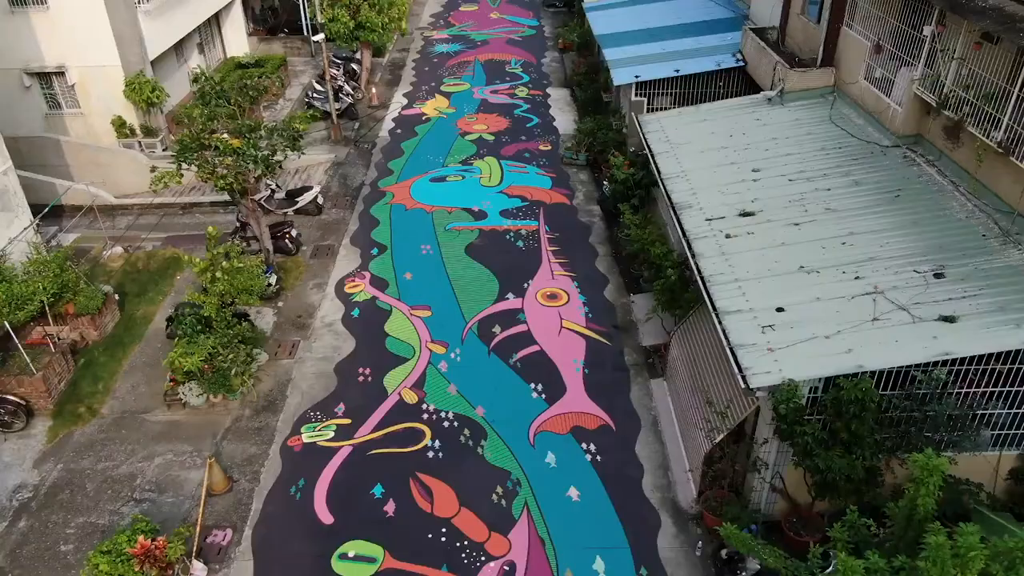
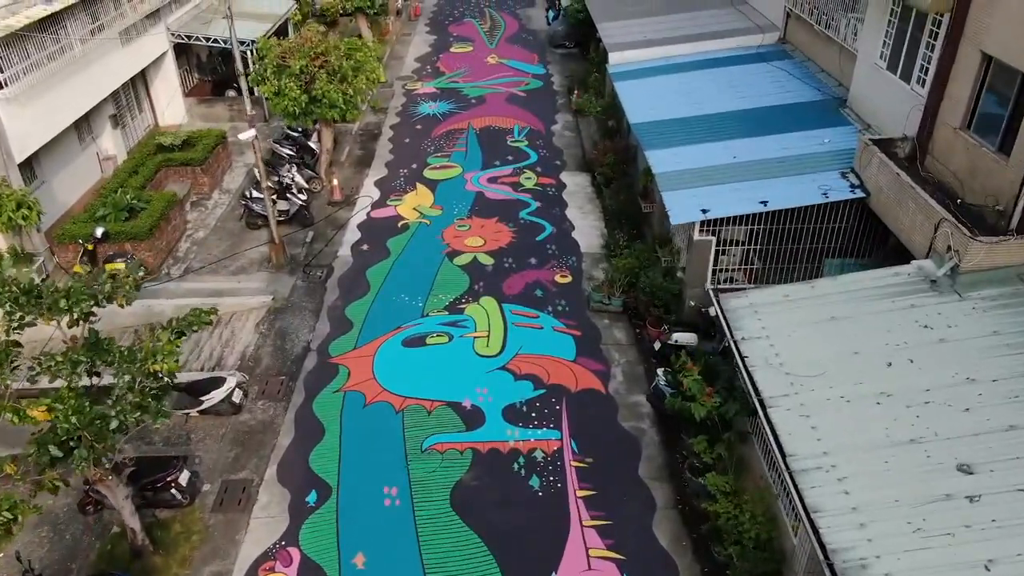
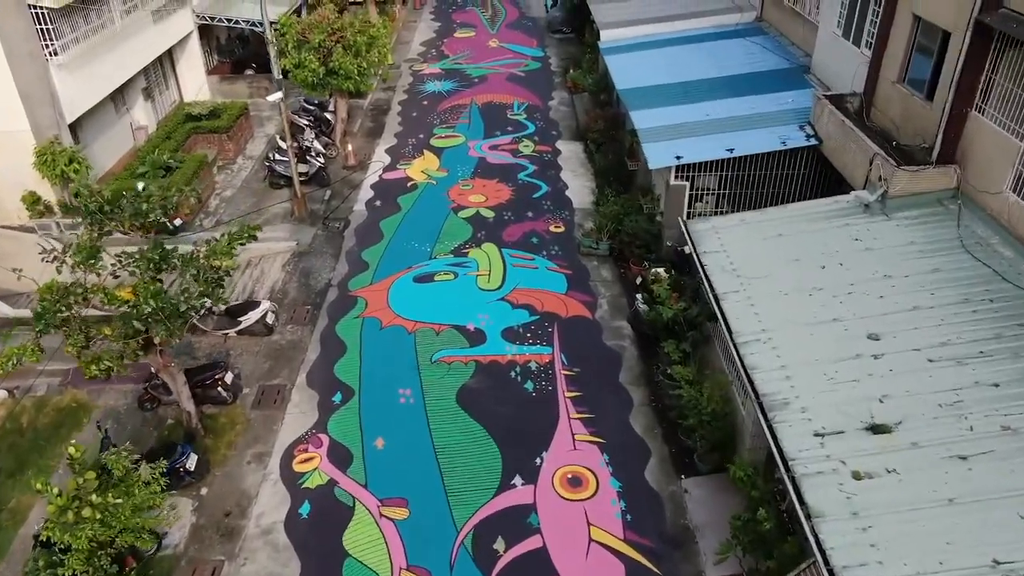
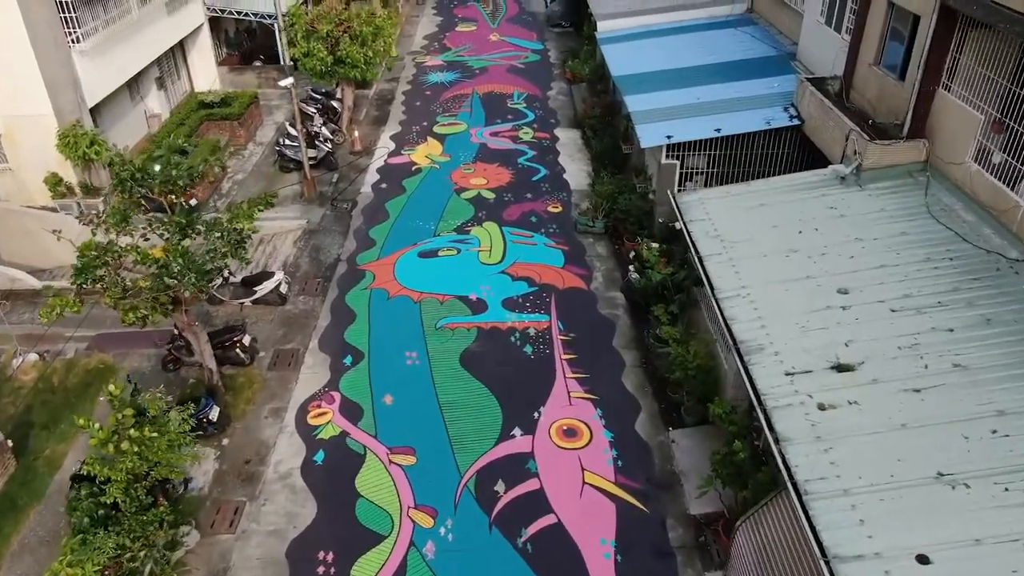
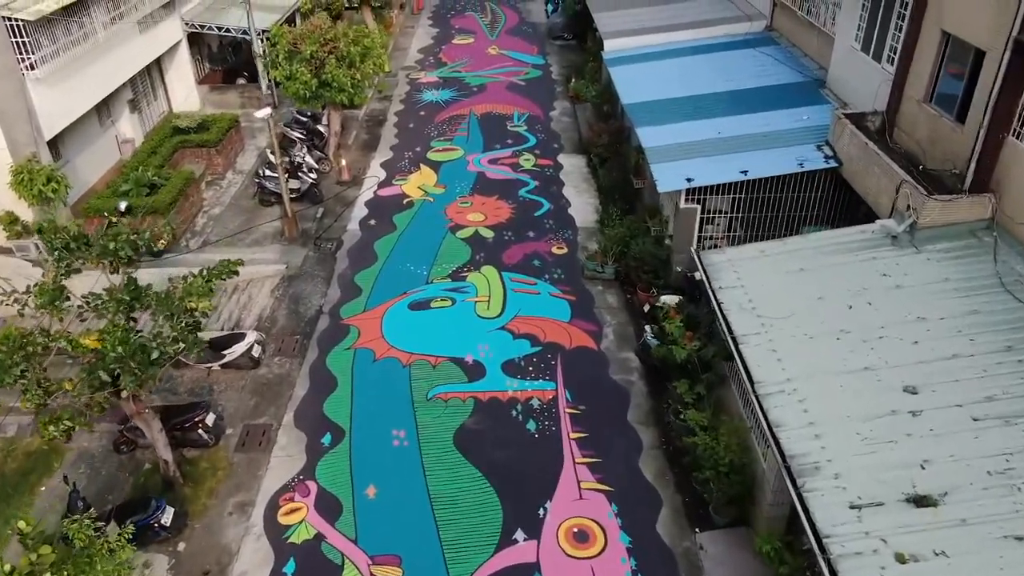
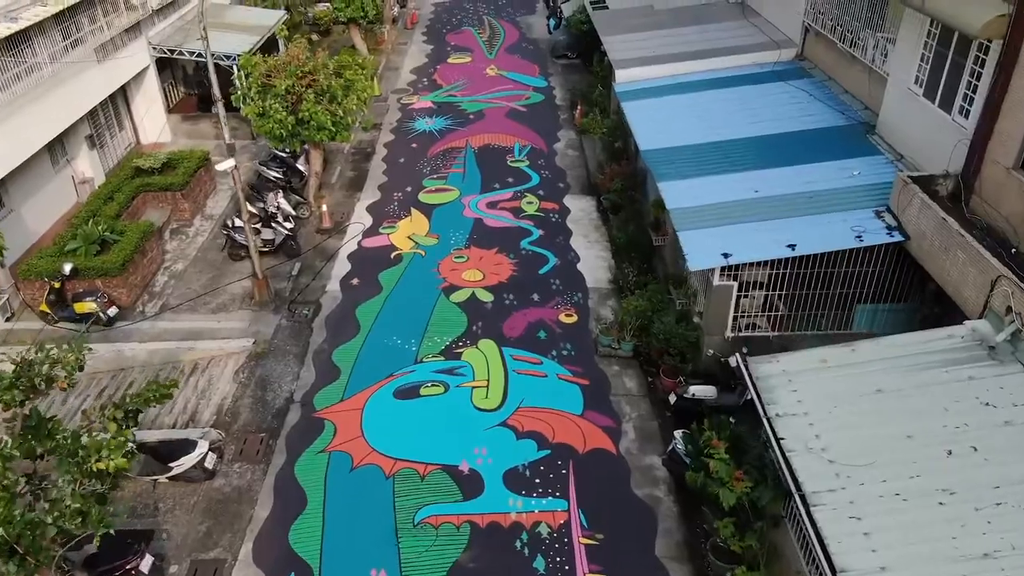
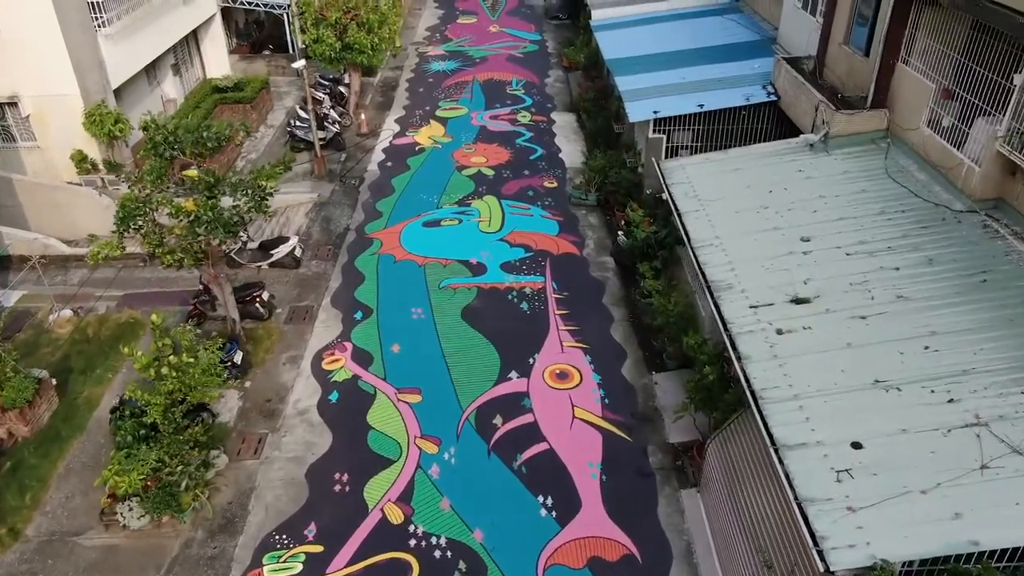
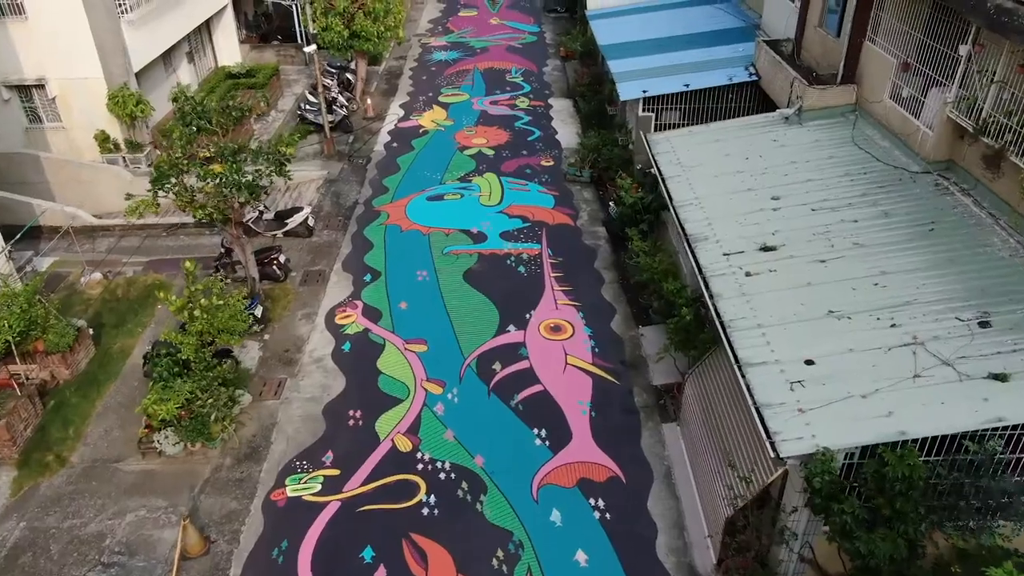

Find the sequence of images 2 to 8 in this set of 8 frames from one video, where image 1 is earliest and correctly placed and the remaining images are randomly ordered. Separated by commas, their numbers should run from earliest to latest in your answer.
8, 7, 4, 3, 5, 2, 6
